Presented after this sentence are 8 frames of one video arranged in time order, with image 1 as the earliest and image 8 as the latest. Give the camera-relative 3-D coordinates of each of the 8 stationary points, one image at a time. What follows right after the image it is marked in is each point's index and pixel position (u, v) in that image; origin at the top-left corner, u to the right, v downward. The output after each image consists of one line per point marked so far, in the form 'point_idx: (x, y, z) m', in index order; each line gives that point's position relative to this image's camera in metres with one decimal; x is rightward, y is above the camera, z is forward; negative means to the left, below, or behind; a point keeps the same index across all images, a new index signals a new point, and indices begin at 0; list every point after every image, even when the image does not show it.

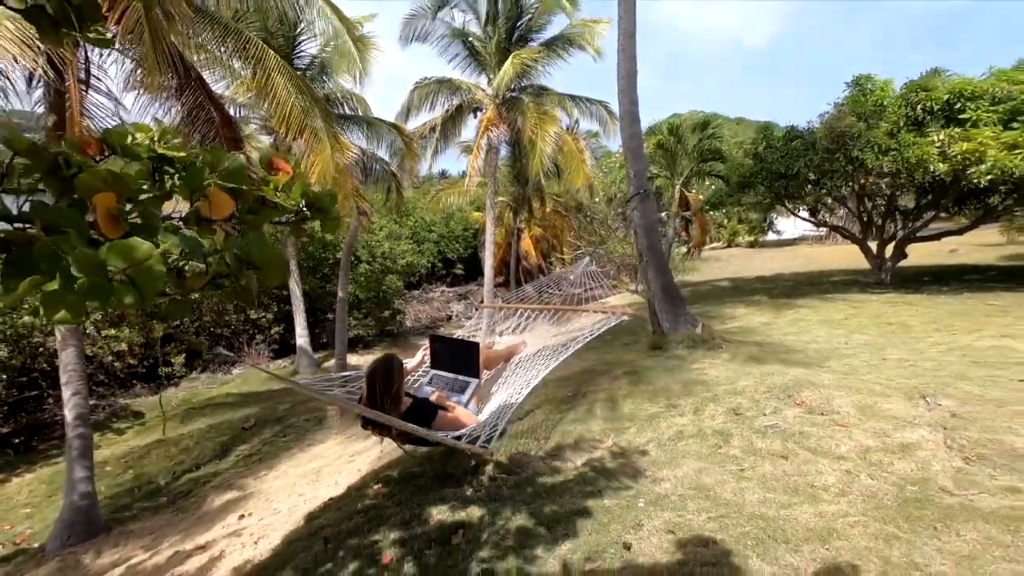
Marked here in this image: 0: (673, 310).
0: (+2.6, -0.3, +8.7) m
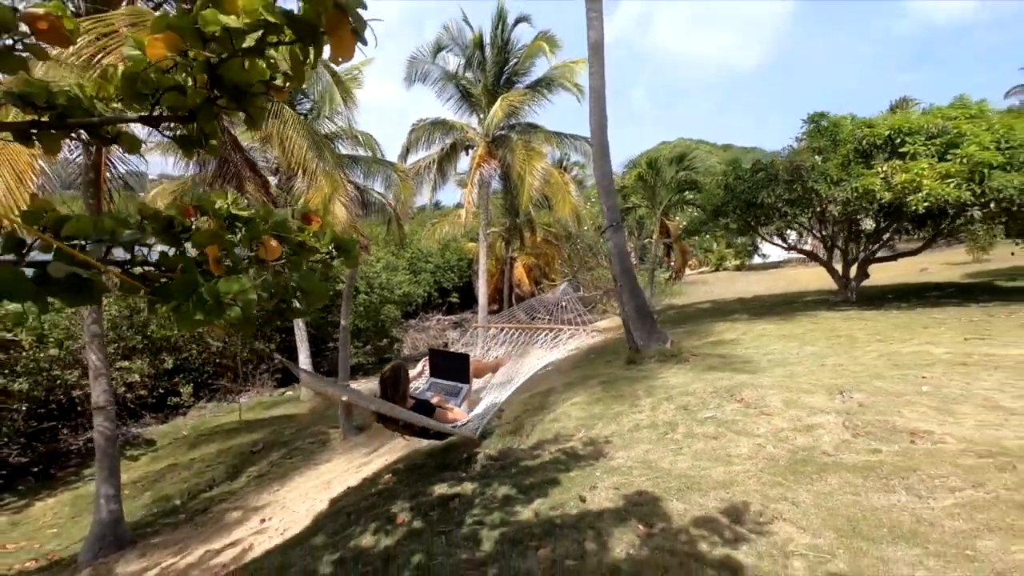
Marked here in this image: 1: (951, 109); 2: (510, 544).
0: (+2.4, -0.7, +9.7) m
1: (+10.3, +4.2, +12.6) m
2: (0.0, -1.5, +3.2) m
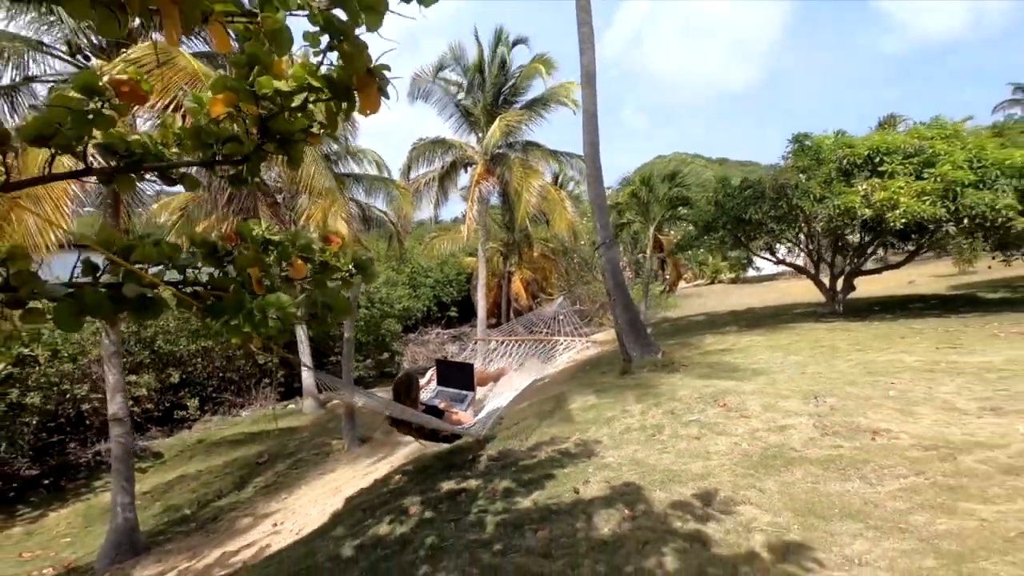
0: (+2.4, -1.0, +10.1) m
1: (+10.2, +3.9, +13.3) m
2: (0.0, -1.6, +3.7) m
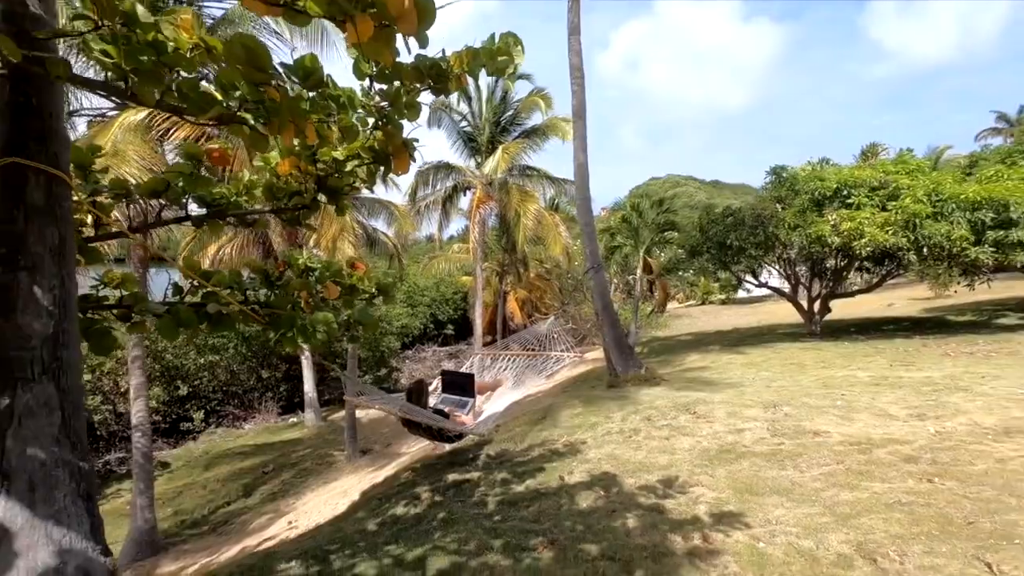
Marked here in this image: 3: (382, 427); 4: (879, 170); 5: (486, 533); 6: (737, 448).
0: (+2.3, -1.4, +11.0) m
1: (+10.1, +3.3, +14.3) m
2: (-0.1, -1.8, +4.5) m
3: (-4.1, -4.4, +17.0) m
4: (+9.6, +3.1, +14.2) m
5: (-0.2, -1.7, +3.9) m
6: (+2.2, -1.5, +5.2) m
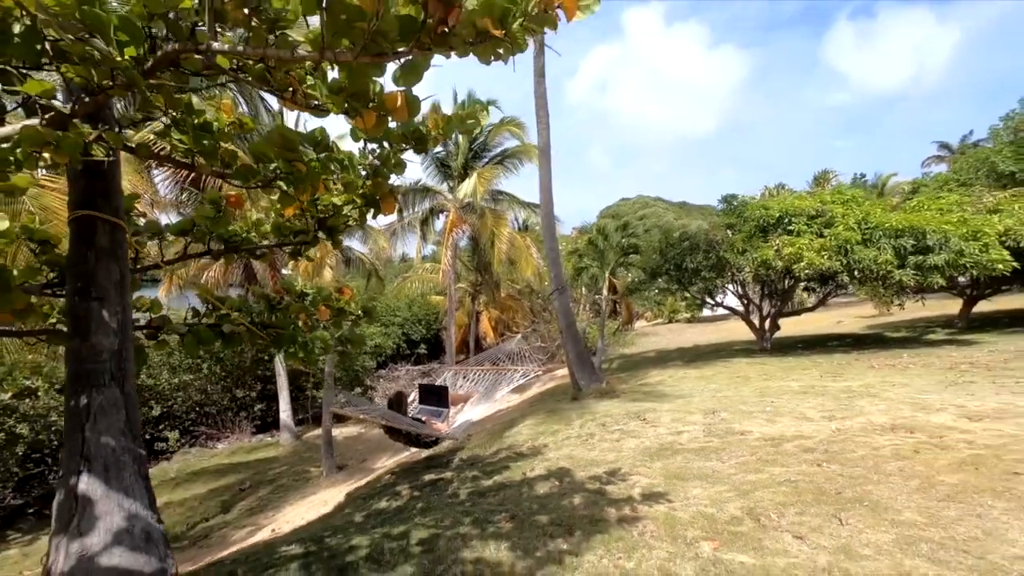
0: (+1.6, -1.8, +11.9) m
1: (+9.3, +2.7, +15.8) m
2: (-0.4, -2.0, +5.3) m
3: (-5.0, -5.1, +17.5) m
4: (+8.8, +2.5, +15.6) m
5: (-0.5, -1.9, +4.7) m
6: (+1.8, -1.8, +6.1) m
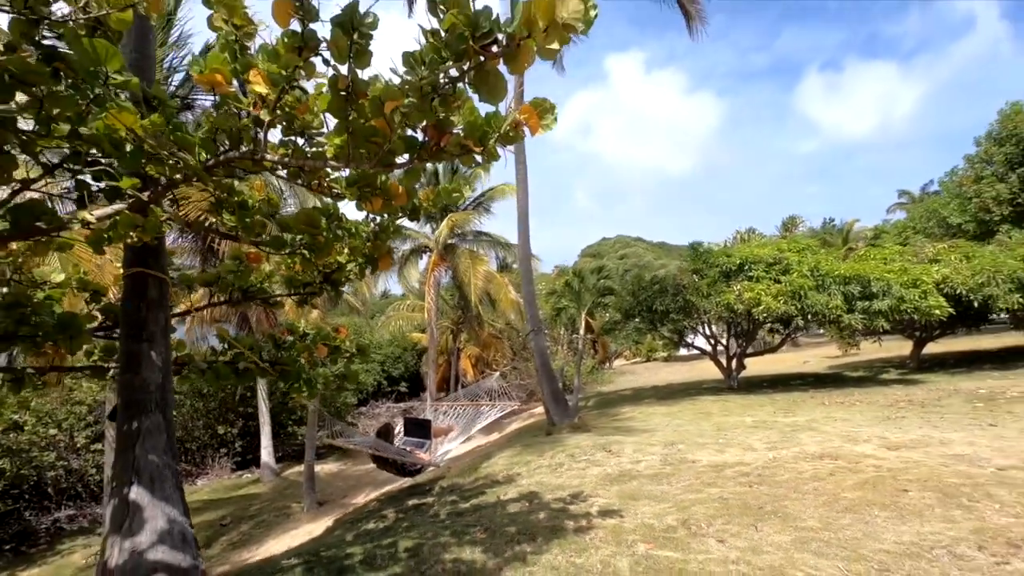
0: (+1.1, -2.8, +12.6) m
1: (+8.7, +1.4, +17.1) m
2: (-0.7, -2.5, +6.0) m
3: (-5.7, -6.3, +17.8) m
4: (+8.2, +1.2, +16.8) m
5: (-0.7, -2.4, +5.4) m
6: (+1.5, -2.4, +6.9) m
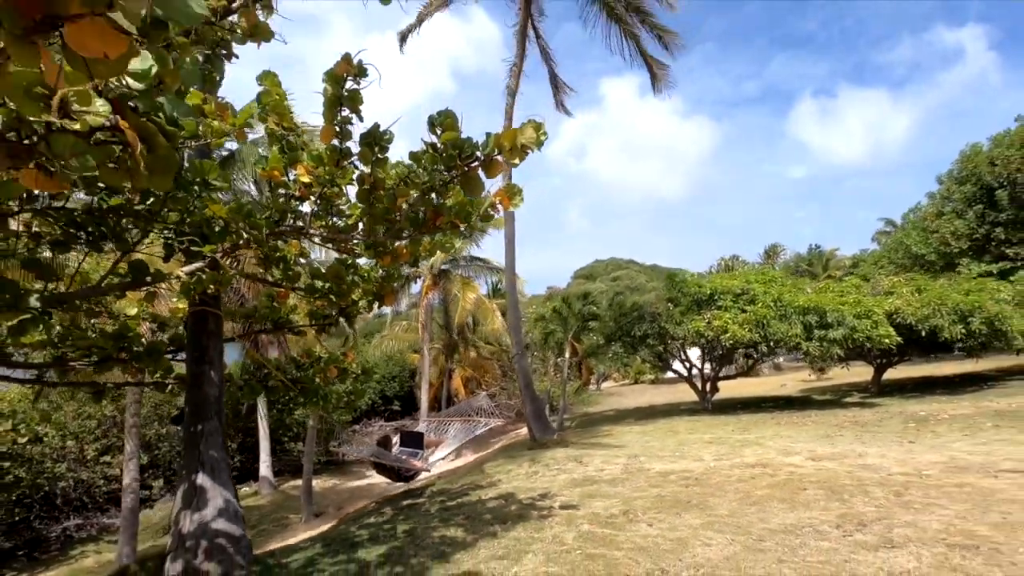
0: (+0.8, -3.5, +13.8) m
1: (+8.3, +0.4, +18.5) m
2: (-0.9, -2.9, +7.1) m
3: (-6.2, -7.2, +18.7) m
4: (+7.8, +0.3, +18.3) m
5: (-1.0, -2.8, +6.5) m
6: (+1.2, -2.9, +8.1) m
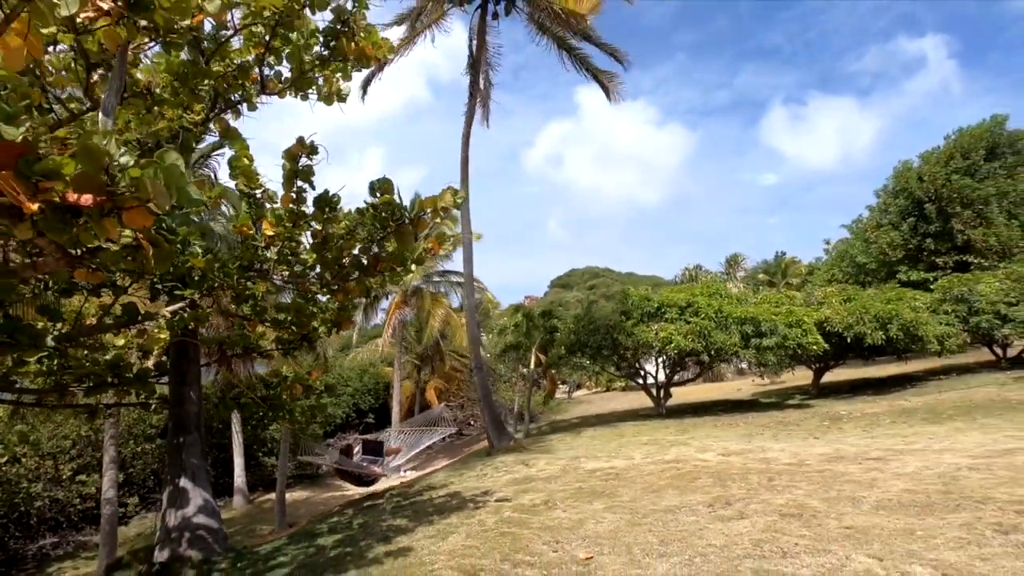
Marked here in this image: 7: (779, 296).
0: (-0.3, -4.0, +14.9) m
1: (+7.0, 0.0, +20.0) m
2: (-1.8, -3.3, +8.2) m
3: (-7.4, -7.9, +19.5) m
4: (+6.5, -0.2, +19.7) m
5: (-1.8, -3.2, +7.6) m
6: (+0.3, -3.2, +9.3) m
7: (+9.9, -0.3, +19.9) m
